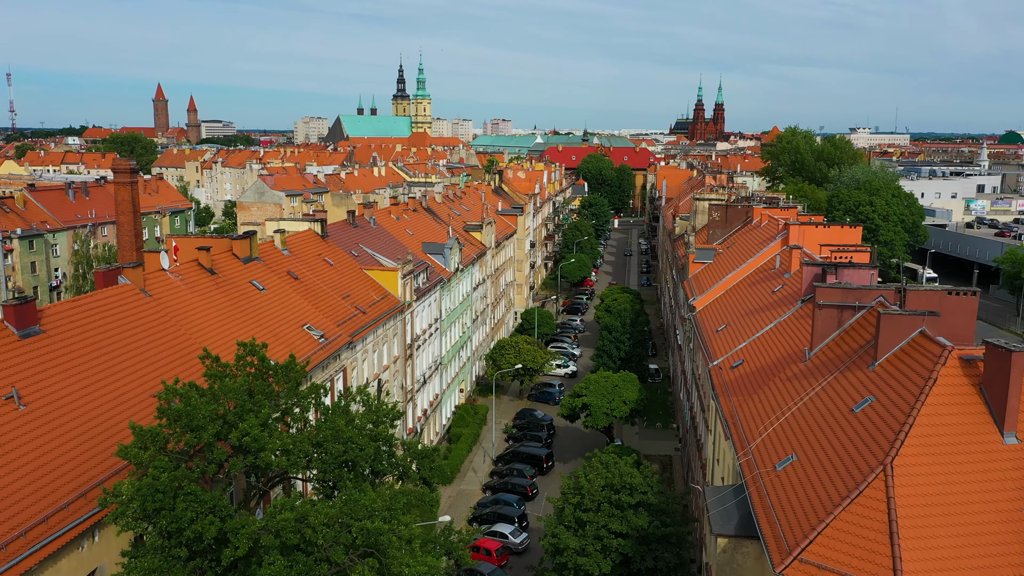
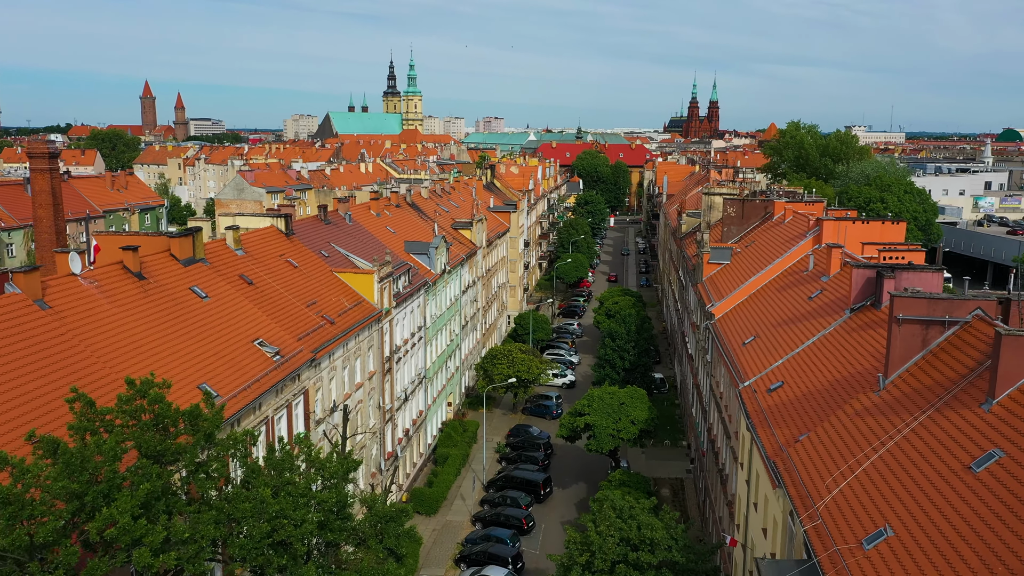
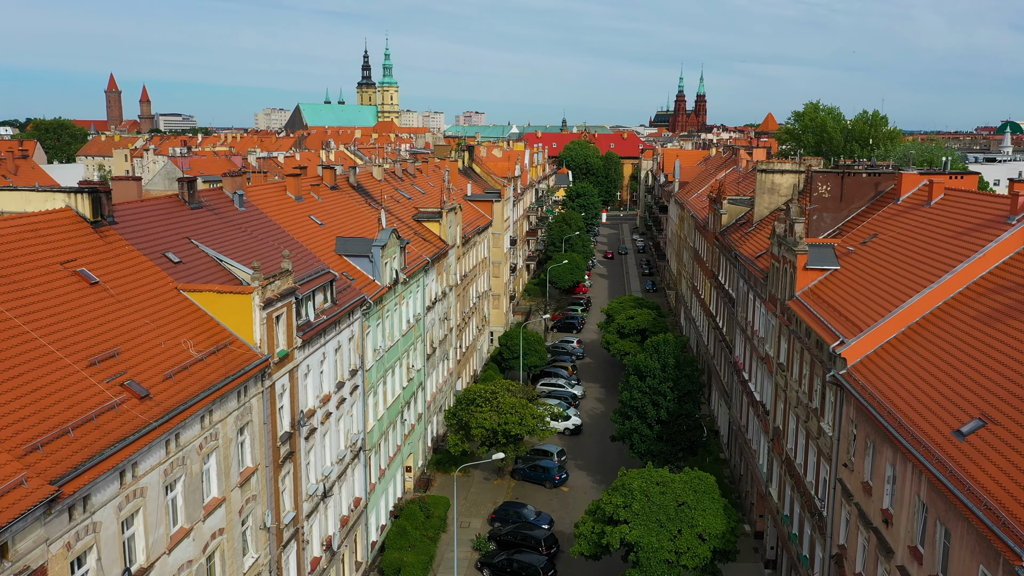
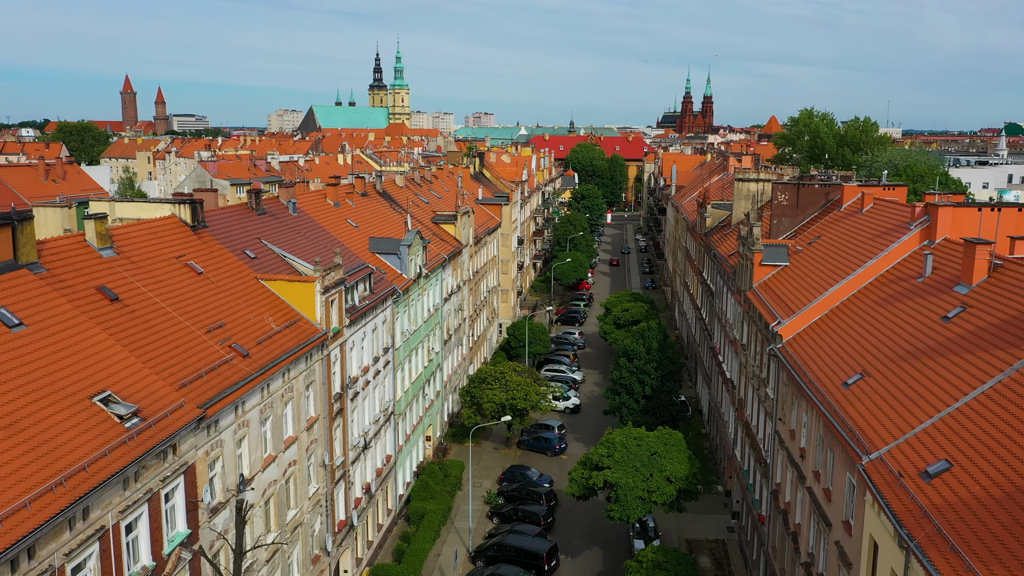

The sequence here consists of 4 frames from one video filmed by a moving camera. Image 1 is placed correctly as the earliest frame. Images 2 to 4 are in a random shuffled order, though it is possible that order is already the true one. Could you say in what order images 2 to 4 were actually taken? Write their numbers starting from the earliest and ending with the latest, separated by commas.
2, 4, 3
